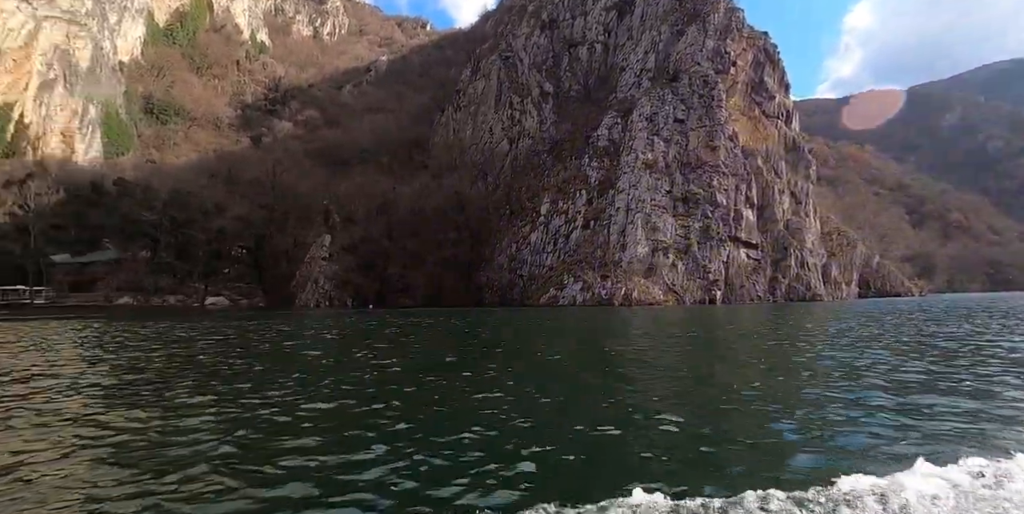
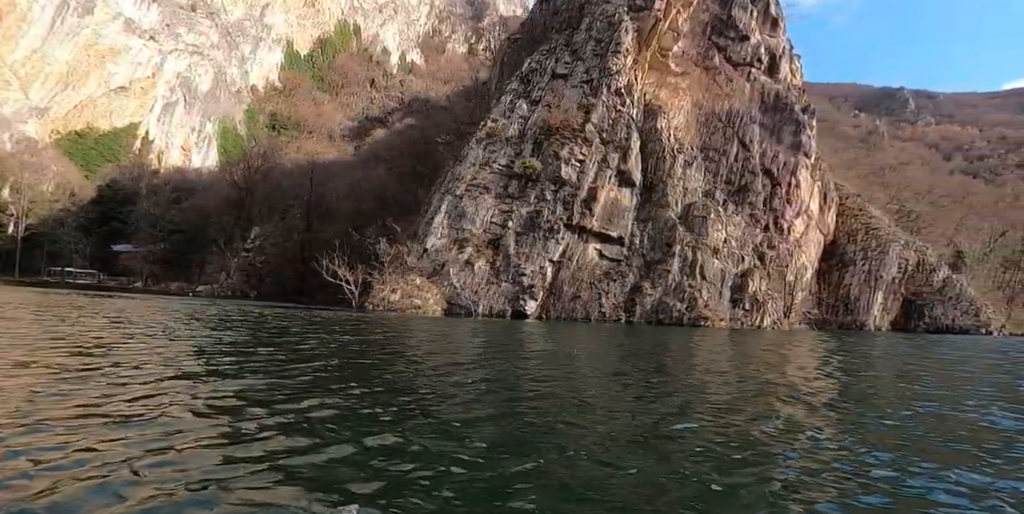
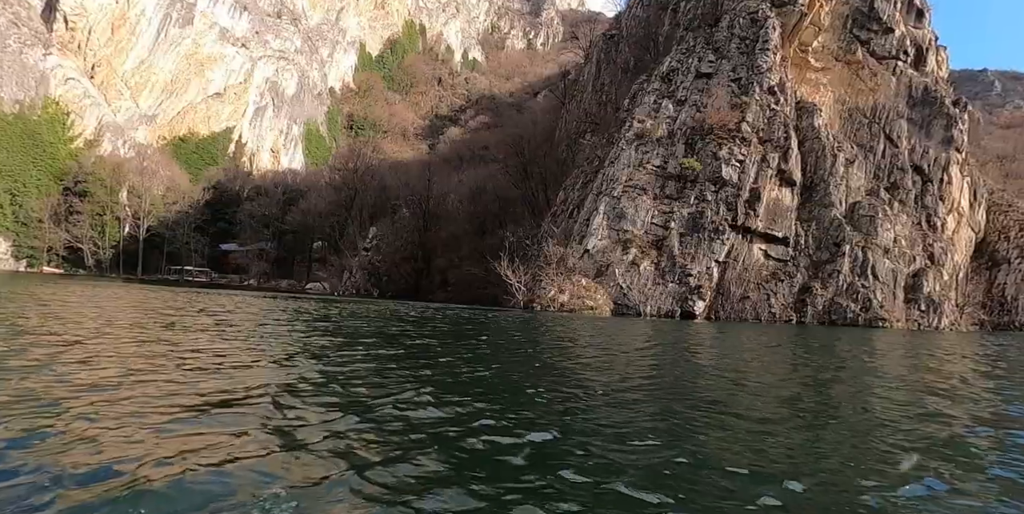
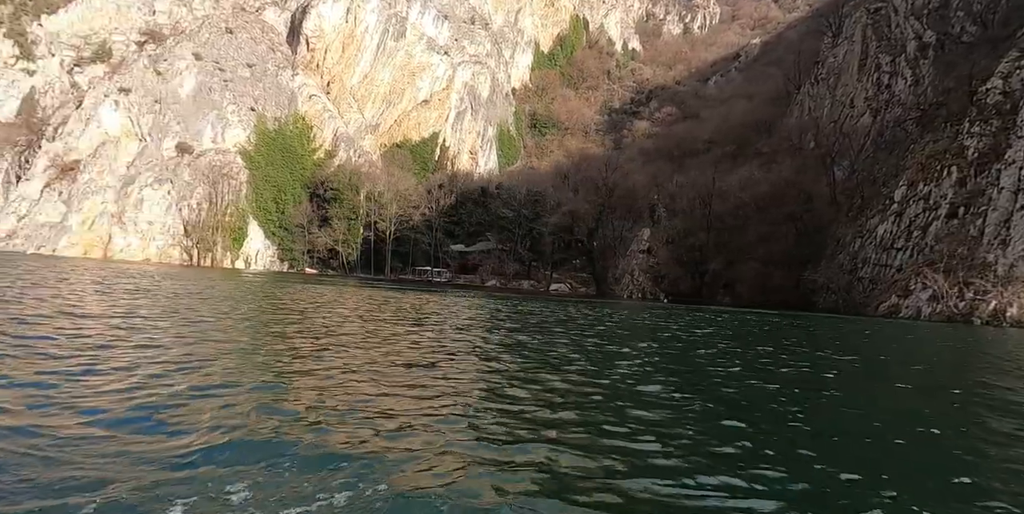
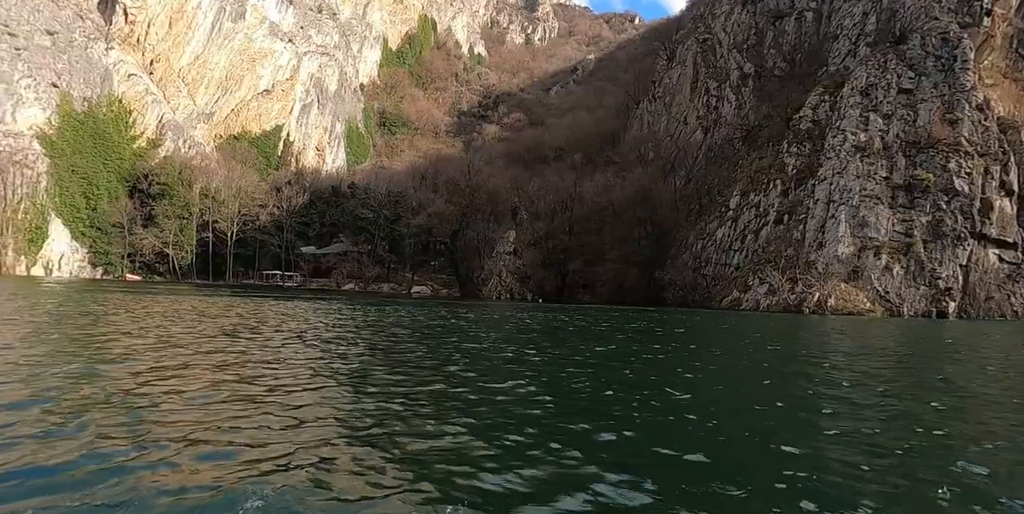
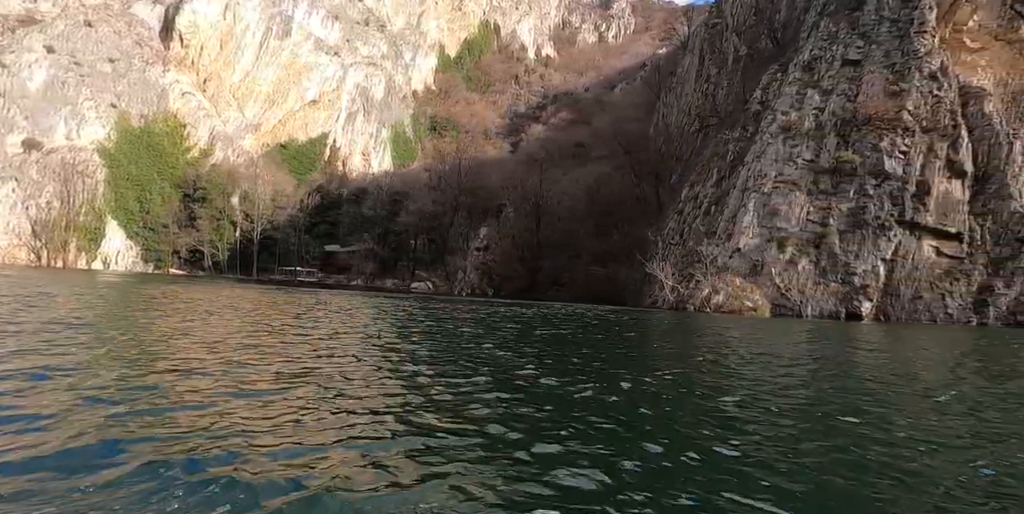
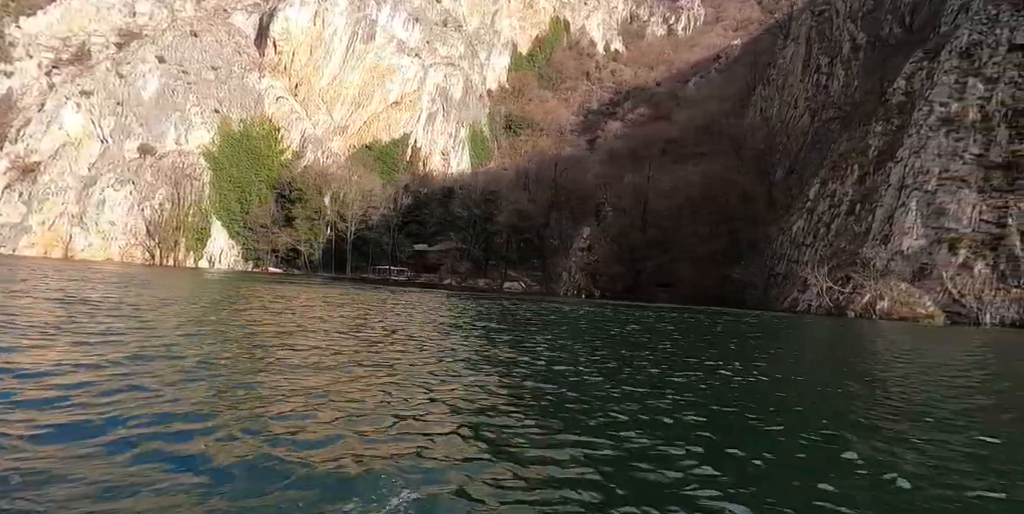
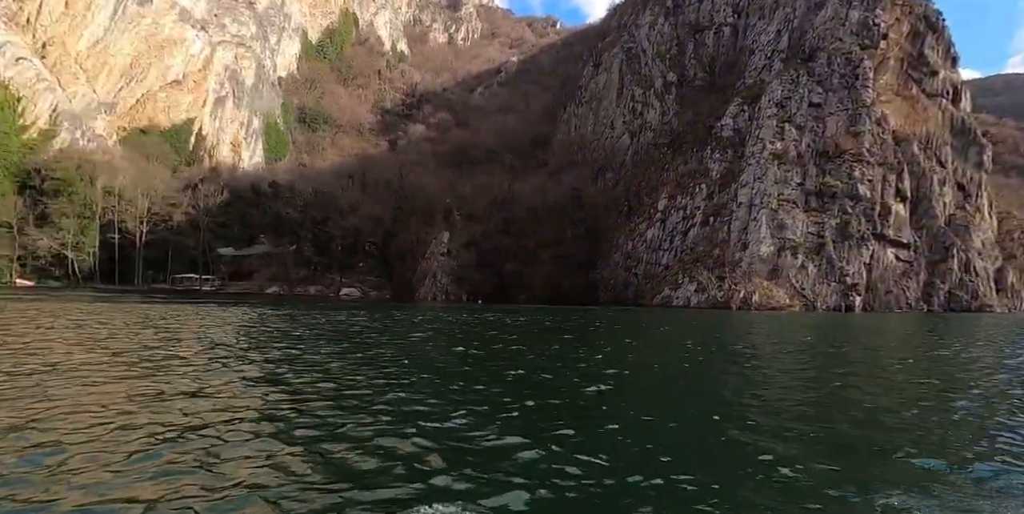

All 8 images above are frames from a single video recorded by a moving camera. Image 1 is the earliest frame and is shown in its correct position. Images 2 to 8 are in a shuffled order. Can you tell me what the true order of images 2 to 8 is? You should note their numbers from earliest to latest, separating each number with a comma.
8, 5, 4, 7, 6, 3, 2
